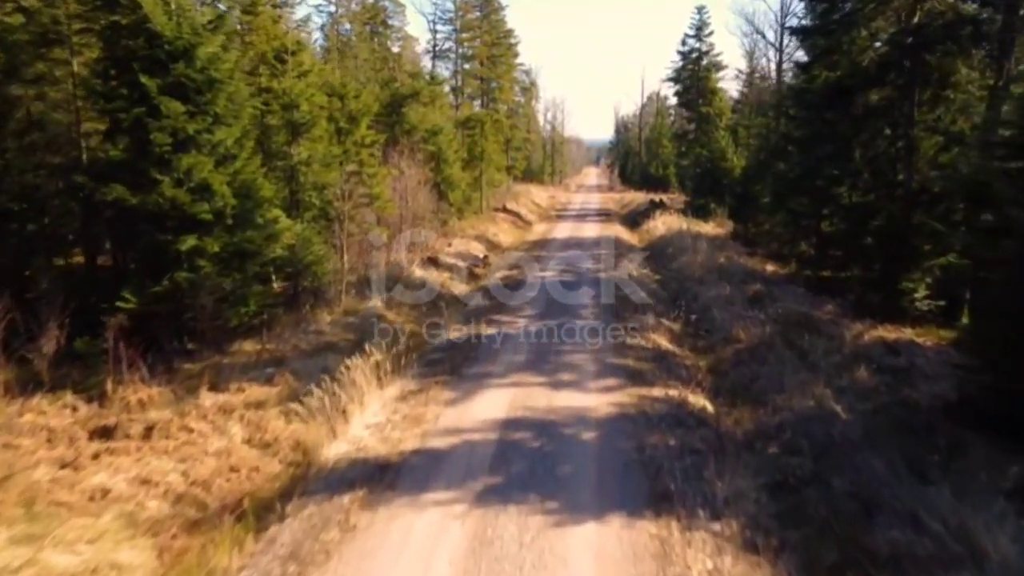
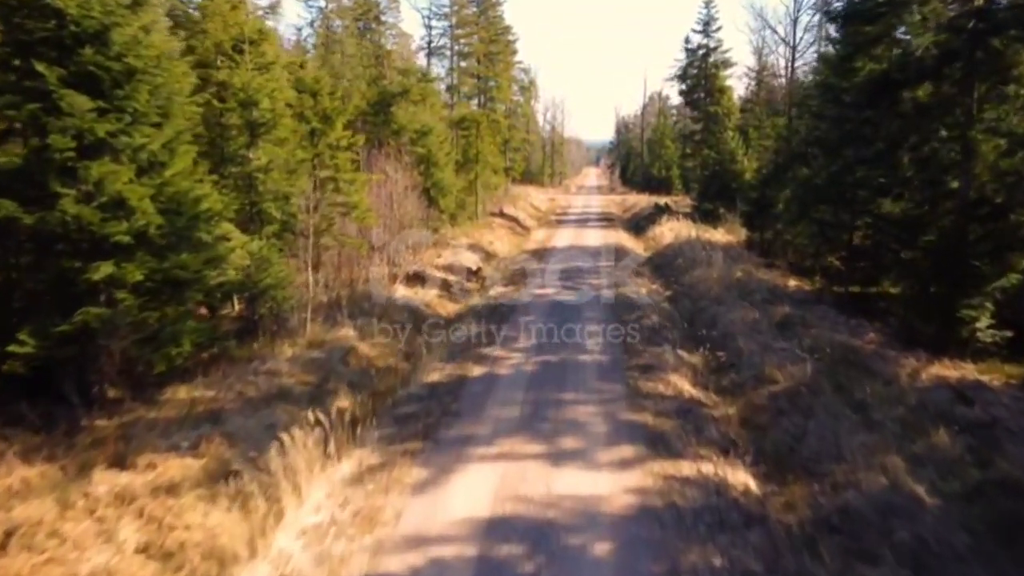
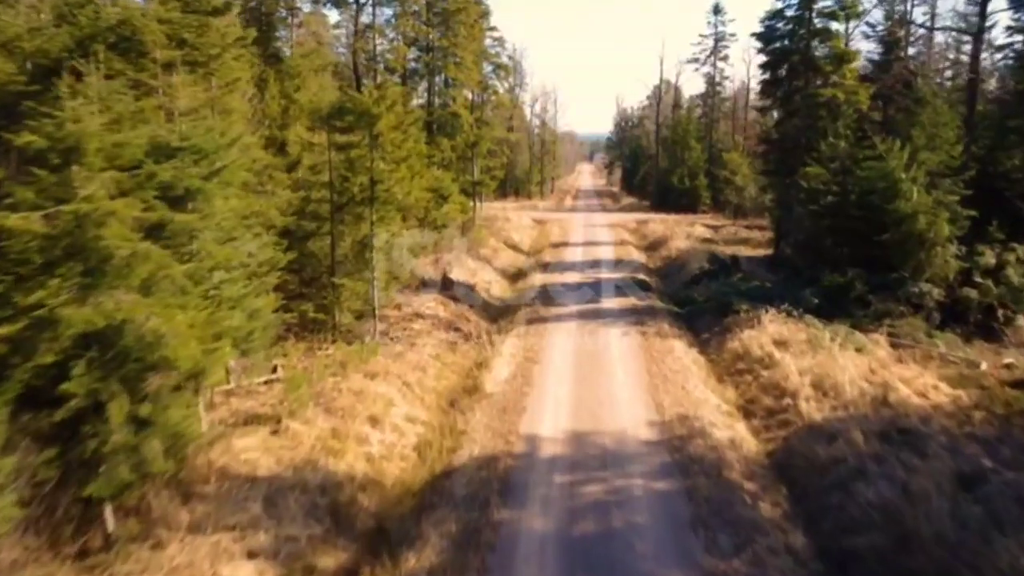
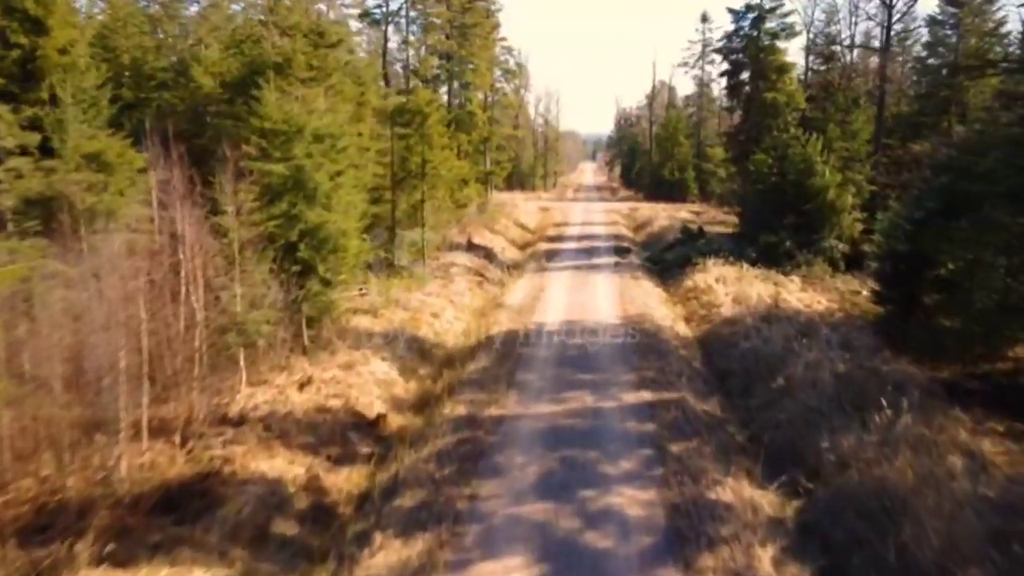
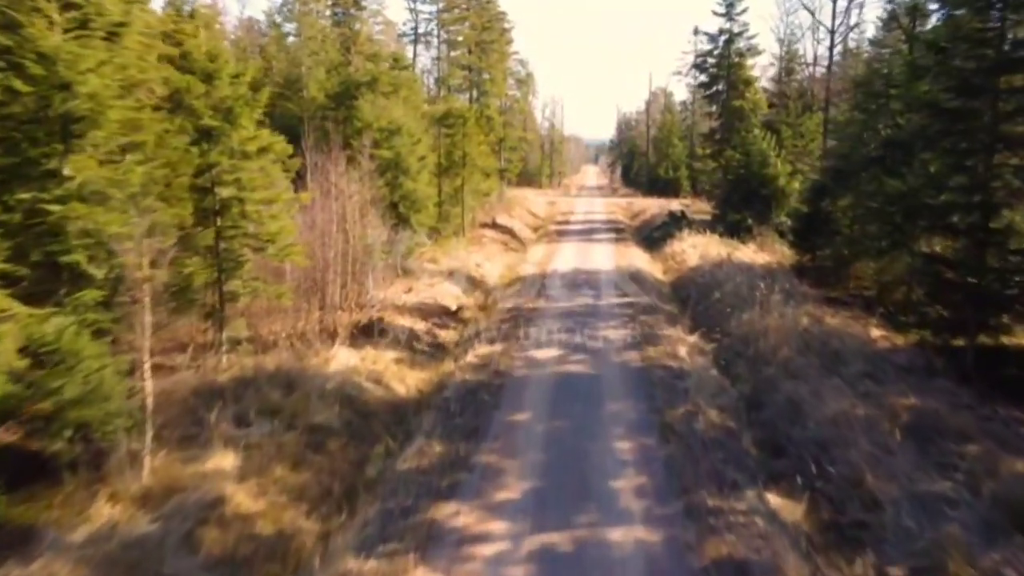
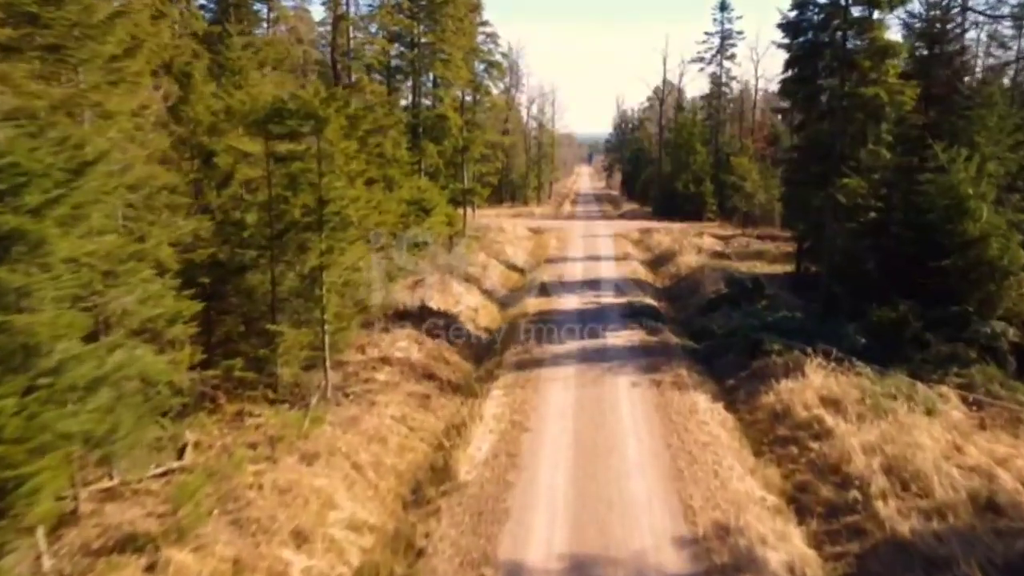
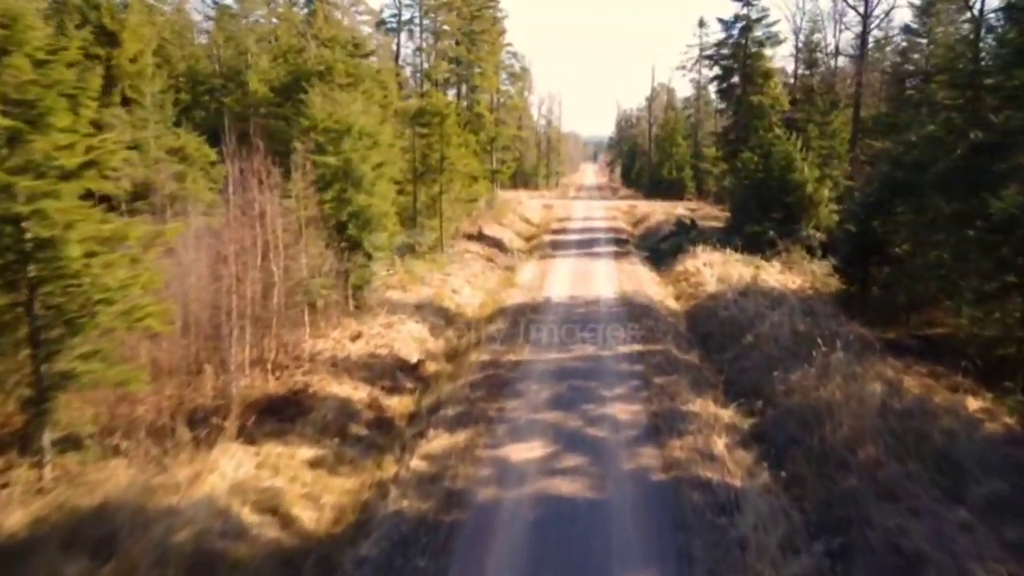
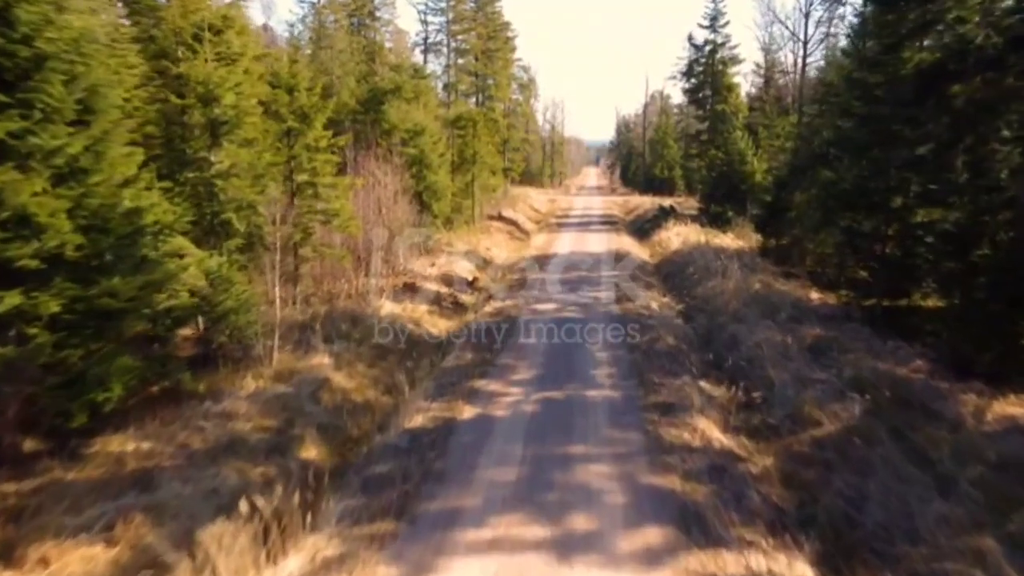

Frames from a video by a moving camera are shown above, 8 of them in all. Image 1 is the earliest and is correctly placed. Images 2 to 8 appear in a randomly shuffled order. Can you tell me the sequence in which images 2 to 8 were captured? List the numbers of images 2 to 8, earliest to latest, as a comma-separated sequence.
2, 8, 5, 7, 4, 3, 6
